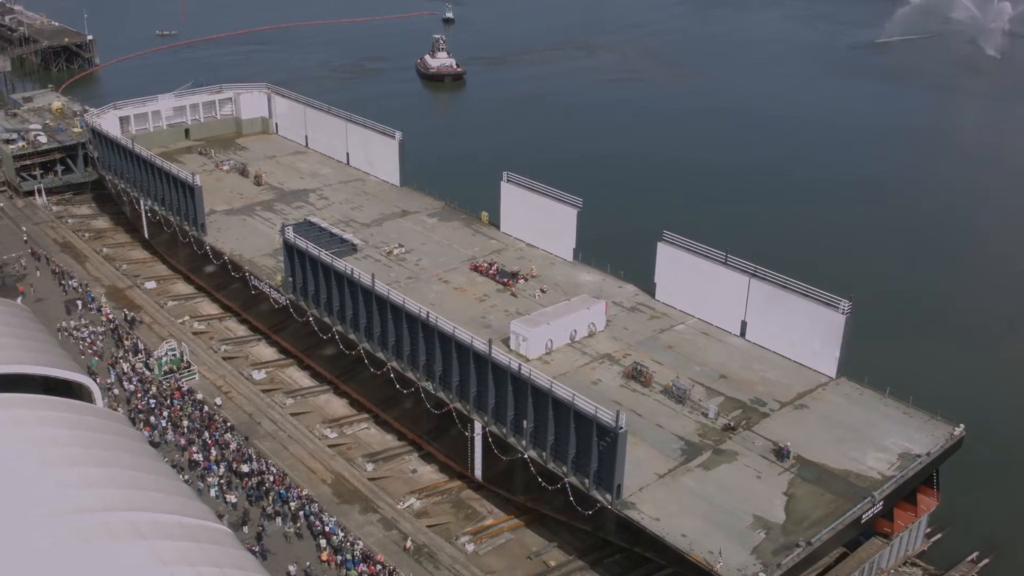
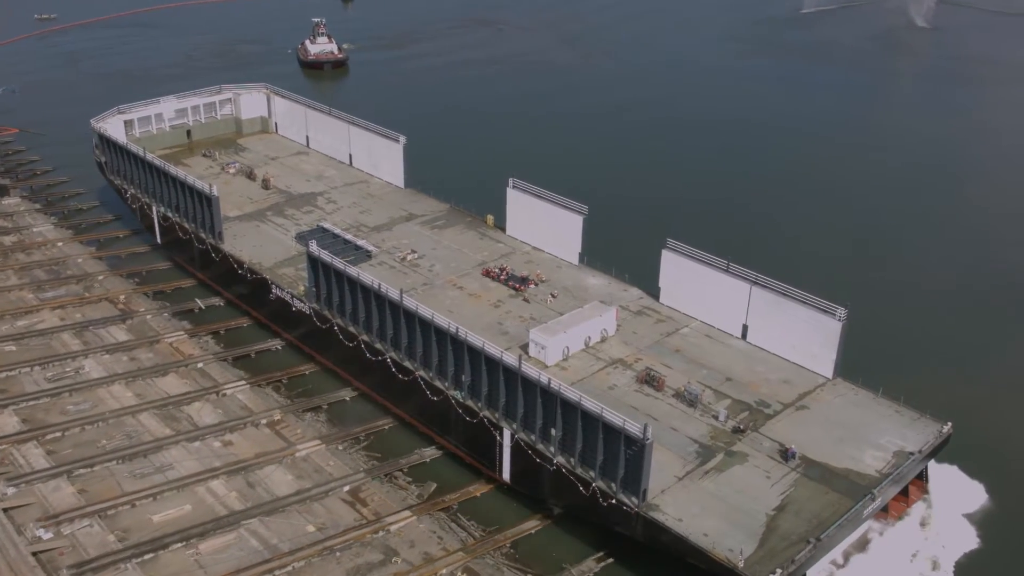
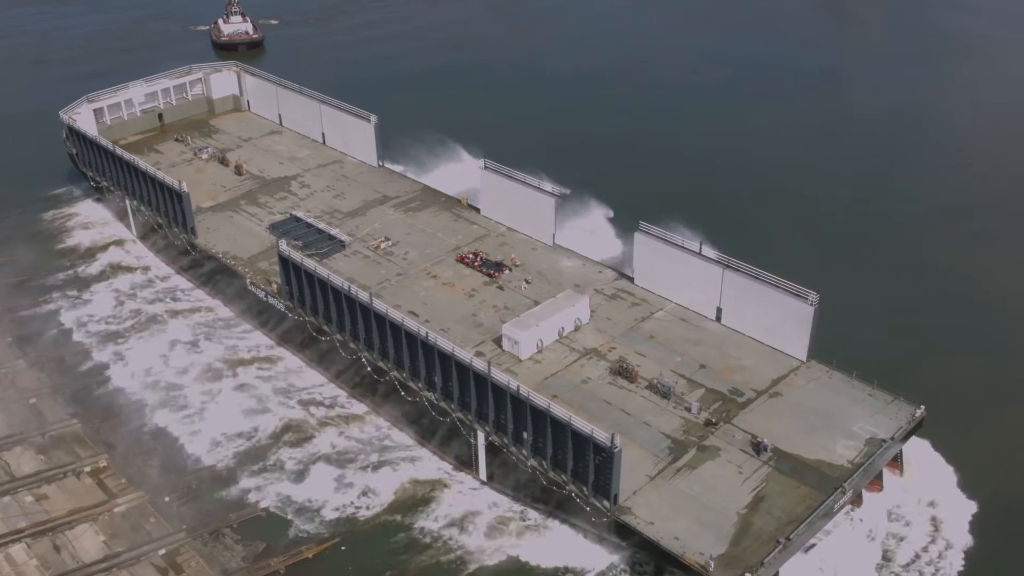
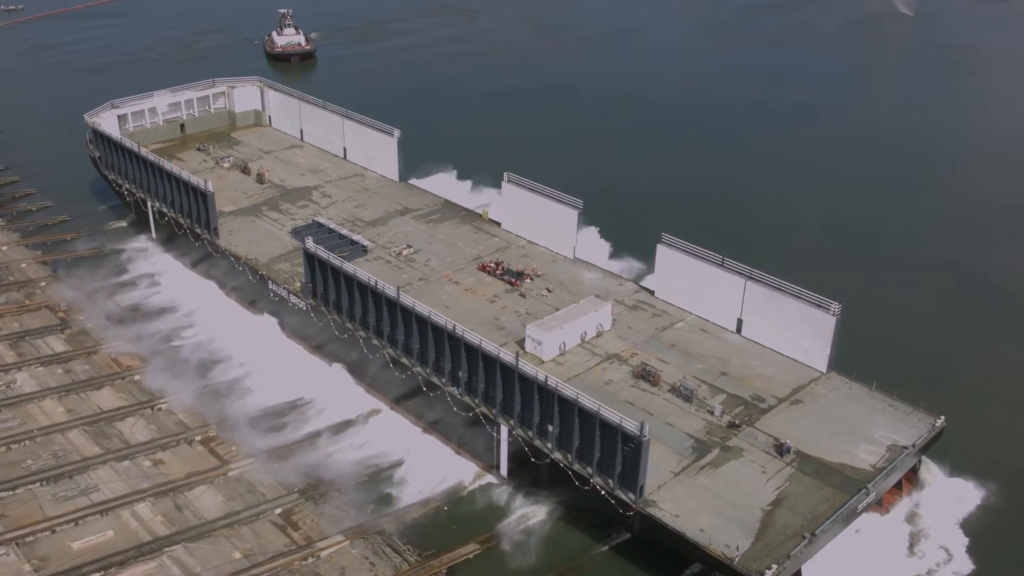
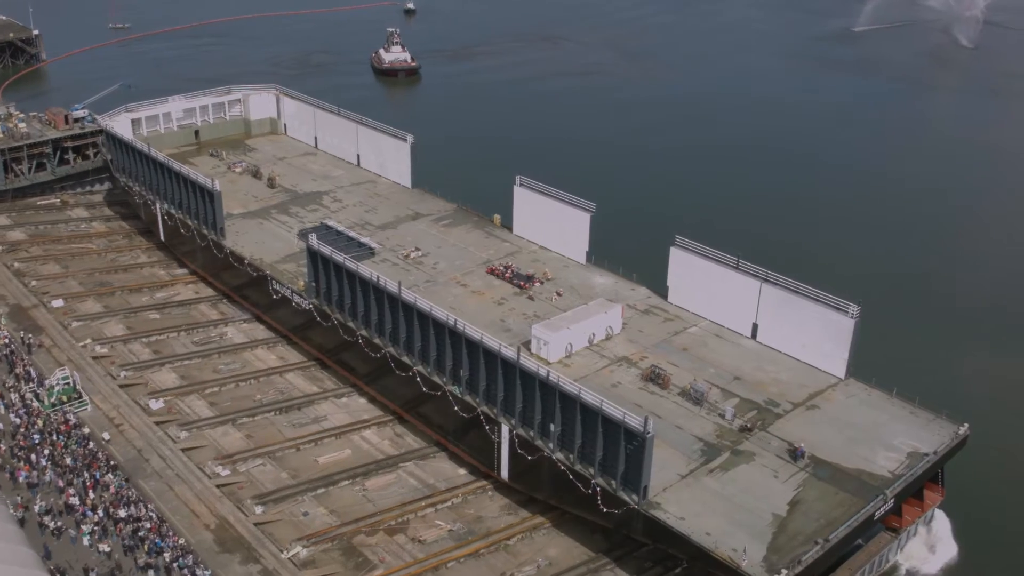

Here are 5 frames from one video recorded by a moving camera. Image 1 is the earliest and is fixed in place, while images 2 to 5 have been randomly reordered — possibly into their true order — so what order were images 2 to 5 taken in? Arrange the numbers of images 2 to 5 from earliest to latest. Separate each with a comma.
5, 2, 4, 3
